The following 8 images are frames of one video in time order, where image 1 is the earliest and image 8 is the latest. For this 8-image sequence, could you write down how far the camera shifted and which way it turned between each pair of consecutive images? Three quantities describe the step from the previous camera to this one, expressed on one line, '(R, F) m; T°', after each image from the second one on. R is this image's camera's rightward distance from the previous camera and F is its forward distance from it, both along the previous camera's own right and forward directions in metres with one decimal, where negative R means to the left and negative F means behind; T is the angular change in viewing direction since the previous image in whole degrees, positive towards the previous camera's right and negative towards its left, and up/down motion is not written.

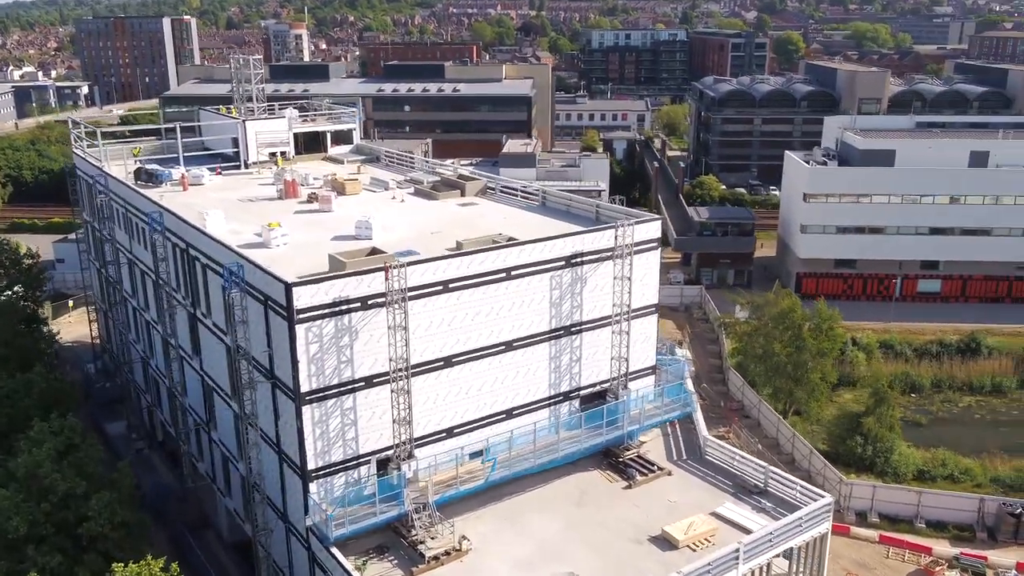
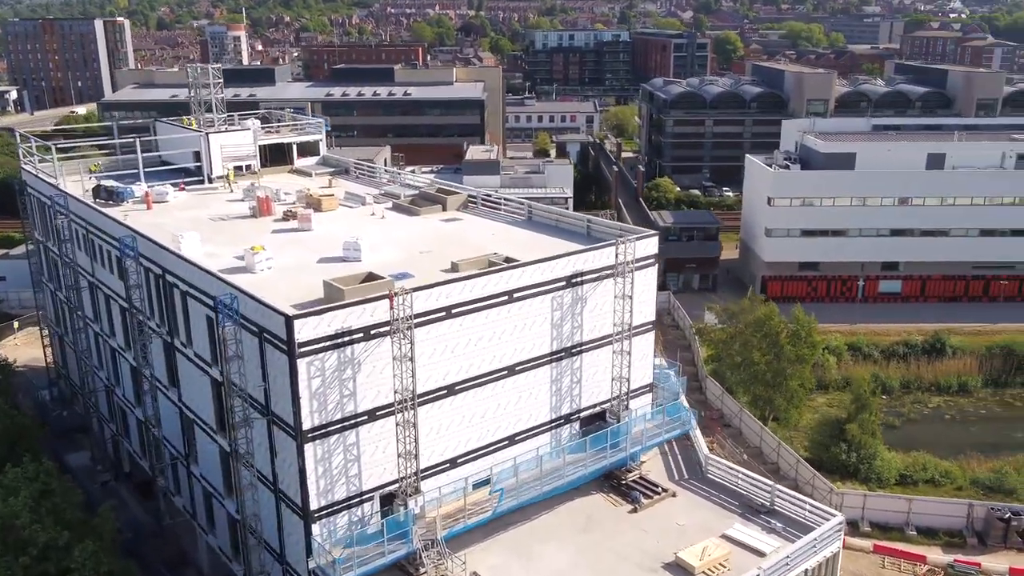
(-1.4, +0.7) m; +4°
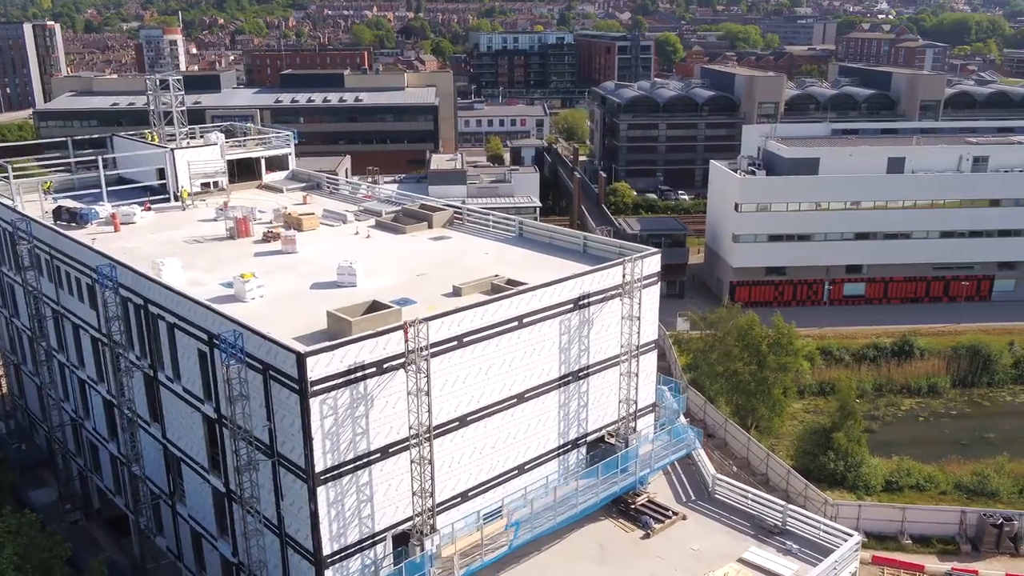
(-1.4, +0.7) m; +4°
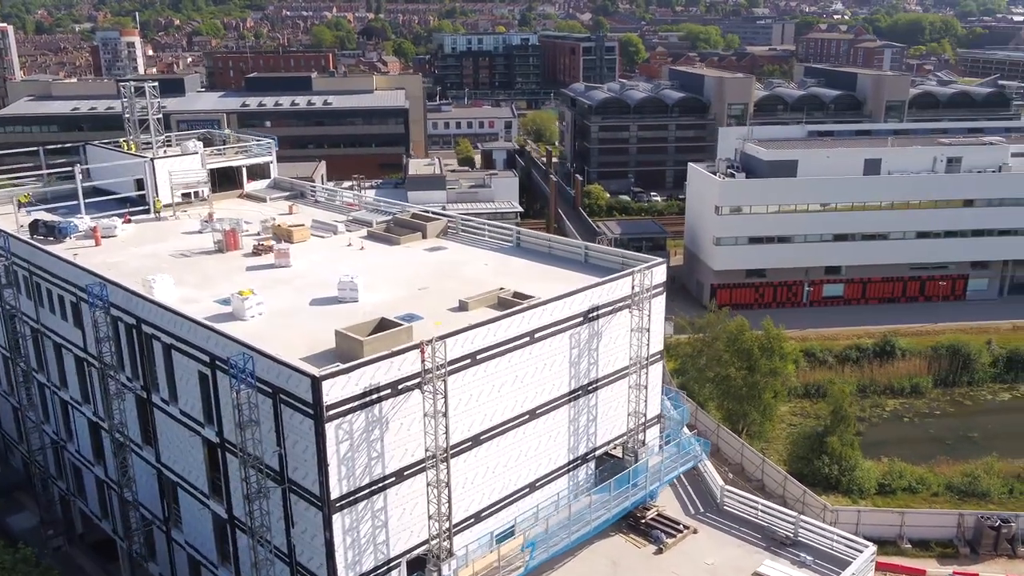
(-1.0, +0.5) m; +2°
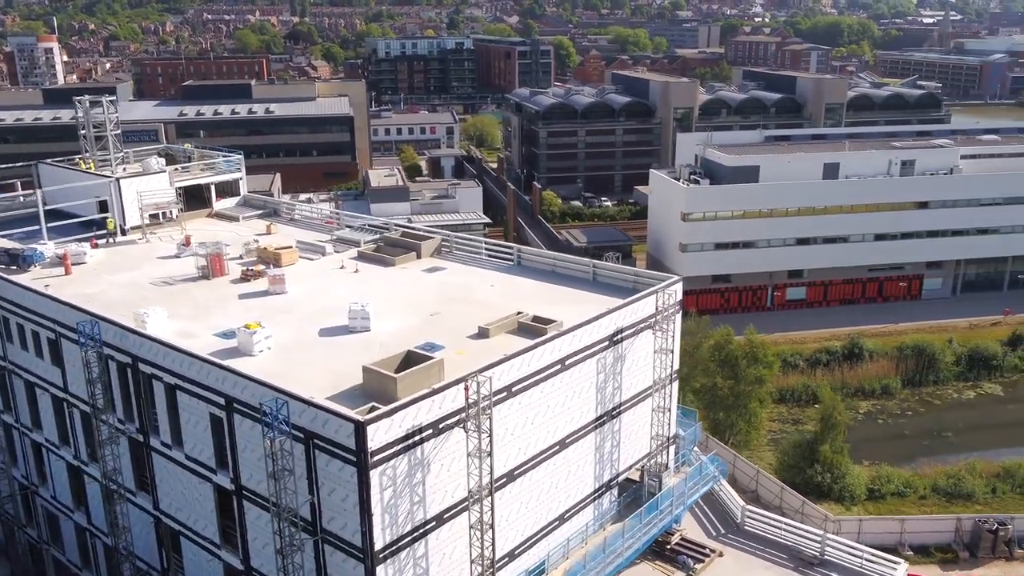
(-2.0, +0.9) m; +5°
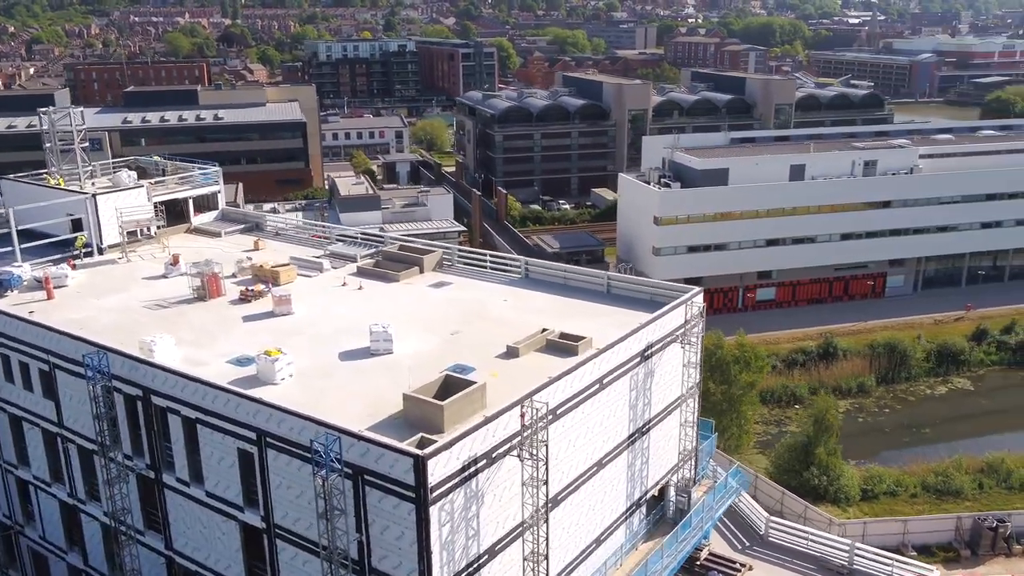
(-1.9, +0.7) m; +4°
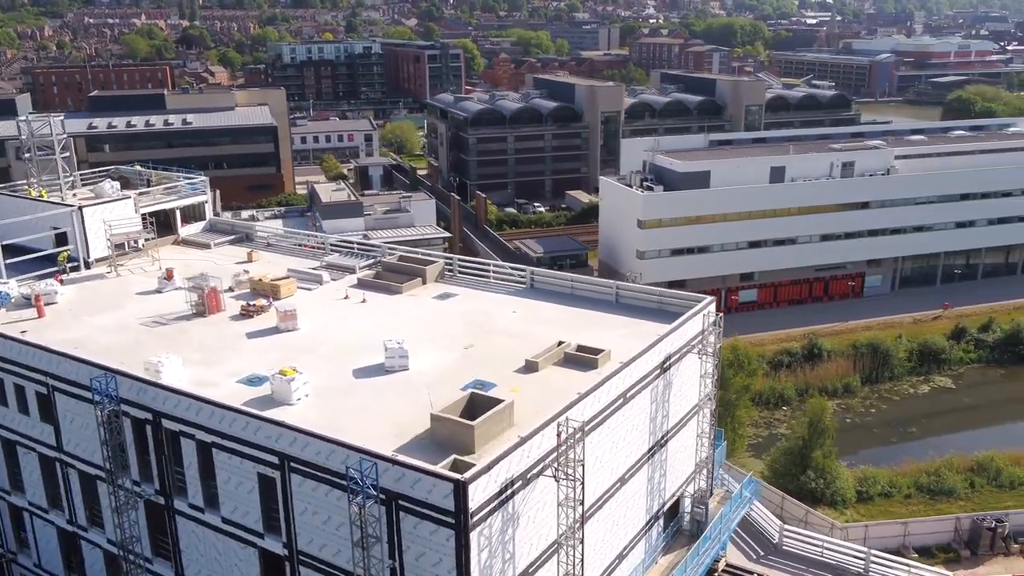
(-1.1, +0.4) m; +2°
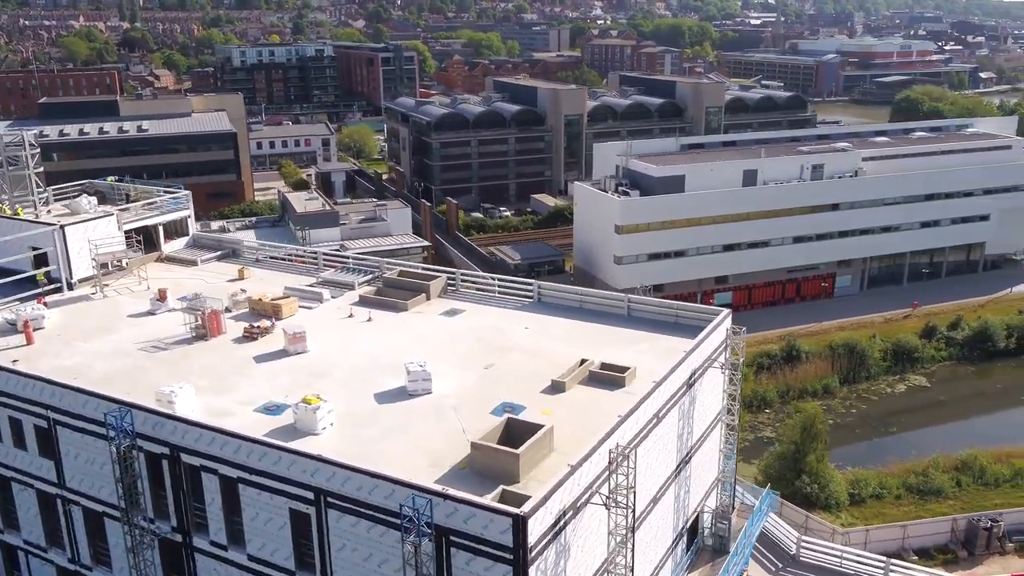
(-1.5, +0.5) m; +3°
